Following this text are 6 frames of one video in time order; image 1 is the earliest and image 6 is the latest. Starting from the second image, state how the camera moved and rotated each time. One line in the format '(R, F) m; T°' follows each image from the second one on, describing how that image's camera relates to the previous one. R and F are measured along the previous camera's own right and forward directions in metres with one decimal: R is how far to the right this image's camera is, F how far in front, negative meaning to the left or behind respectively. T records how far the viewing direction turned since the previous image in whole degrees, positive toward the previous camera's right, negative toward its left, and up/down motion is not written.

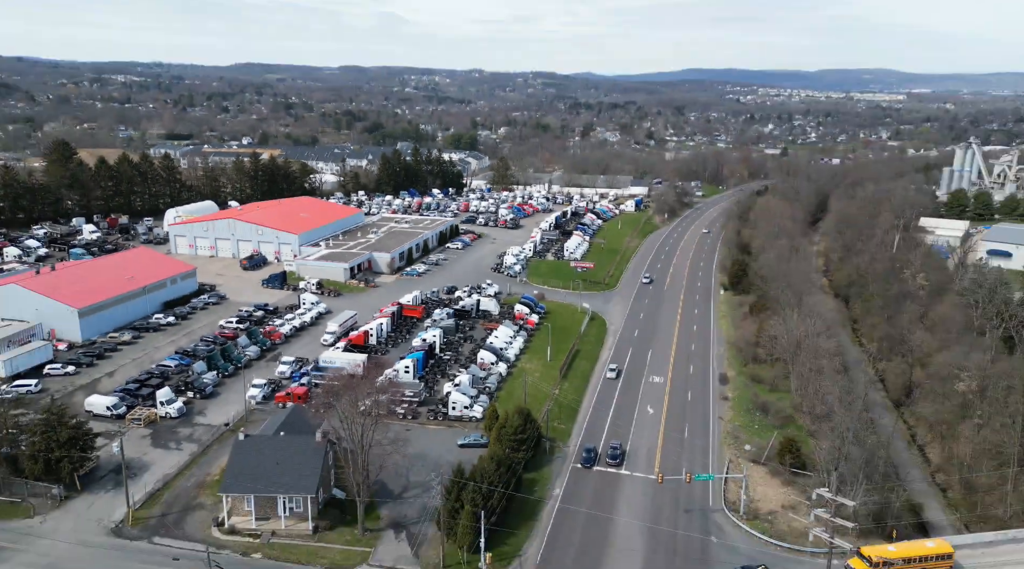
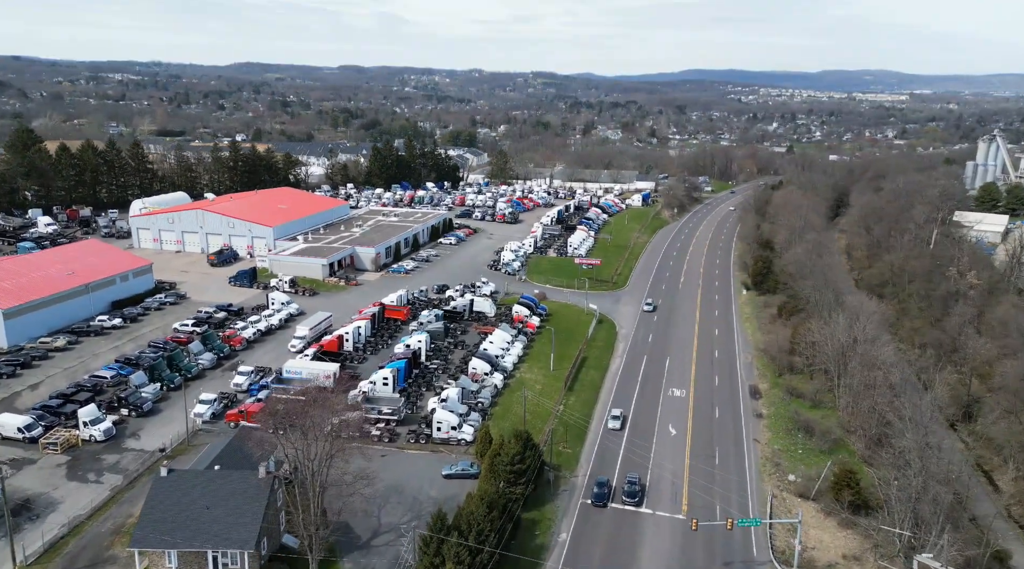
(+0.2, +8.1) m; 0°
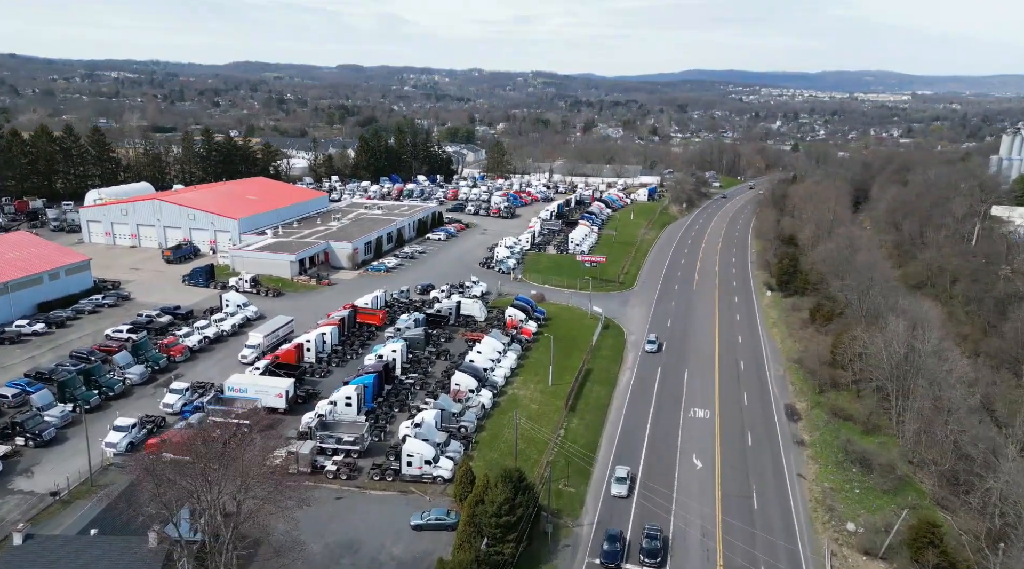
(+0.4, +8.1) m; 0°
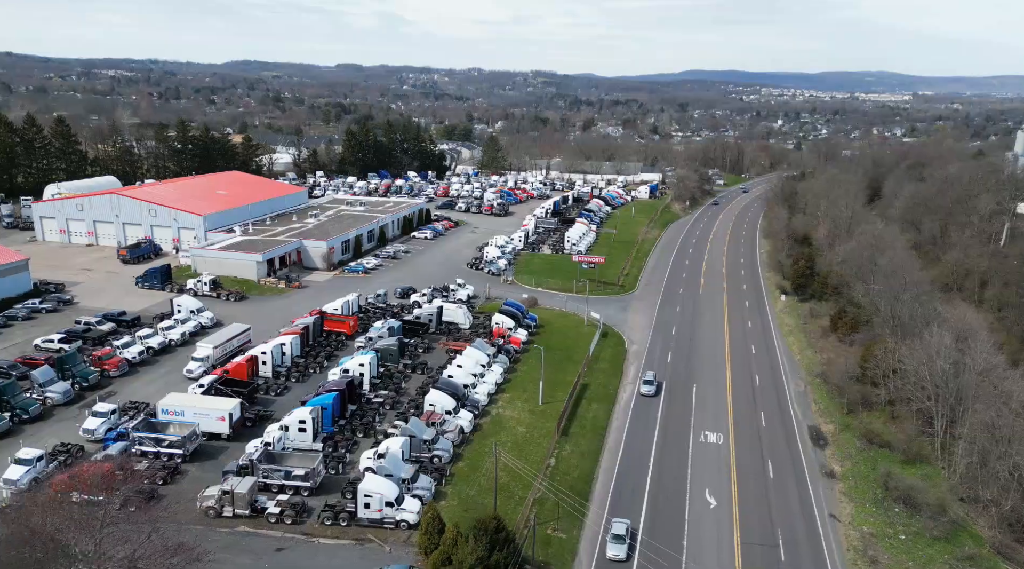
(+0.7, +5.5) m; 0°
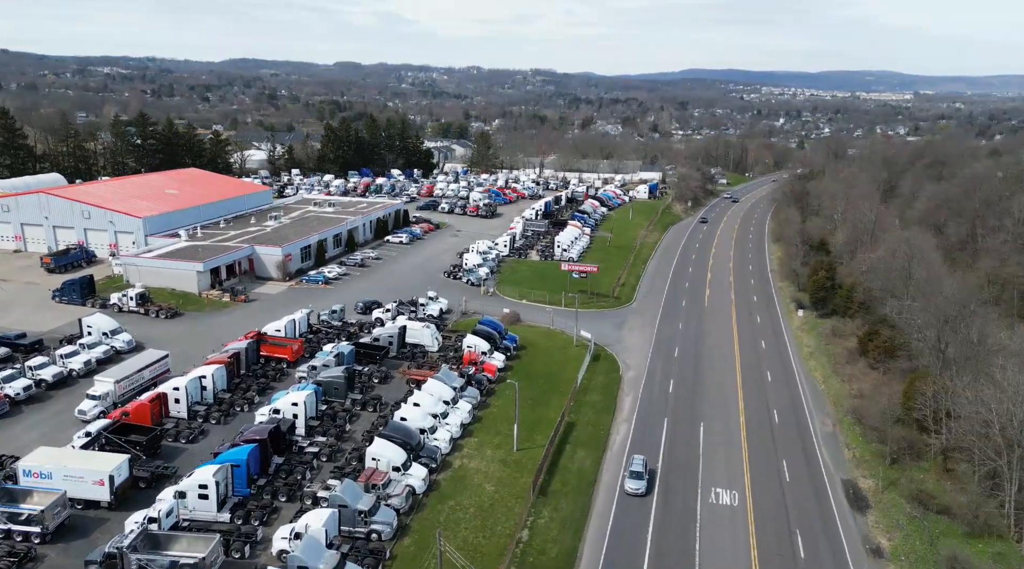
(+1.2, +7.1) m; 0°
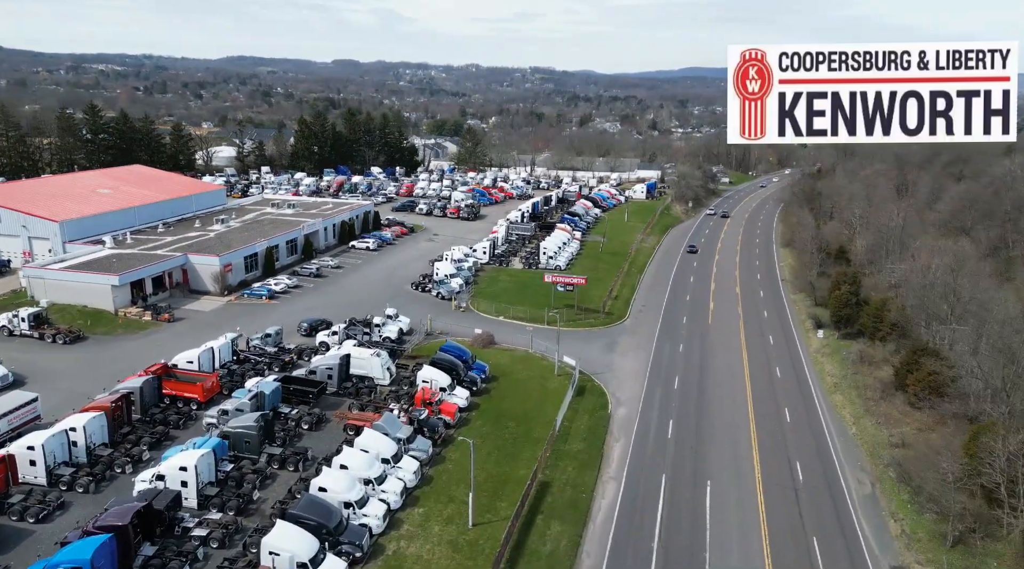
(+1.3, +7.1) m; 0°
